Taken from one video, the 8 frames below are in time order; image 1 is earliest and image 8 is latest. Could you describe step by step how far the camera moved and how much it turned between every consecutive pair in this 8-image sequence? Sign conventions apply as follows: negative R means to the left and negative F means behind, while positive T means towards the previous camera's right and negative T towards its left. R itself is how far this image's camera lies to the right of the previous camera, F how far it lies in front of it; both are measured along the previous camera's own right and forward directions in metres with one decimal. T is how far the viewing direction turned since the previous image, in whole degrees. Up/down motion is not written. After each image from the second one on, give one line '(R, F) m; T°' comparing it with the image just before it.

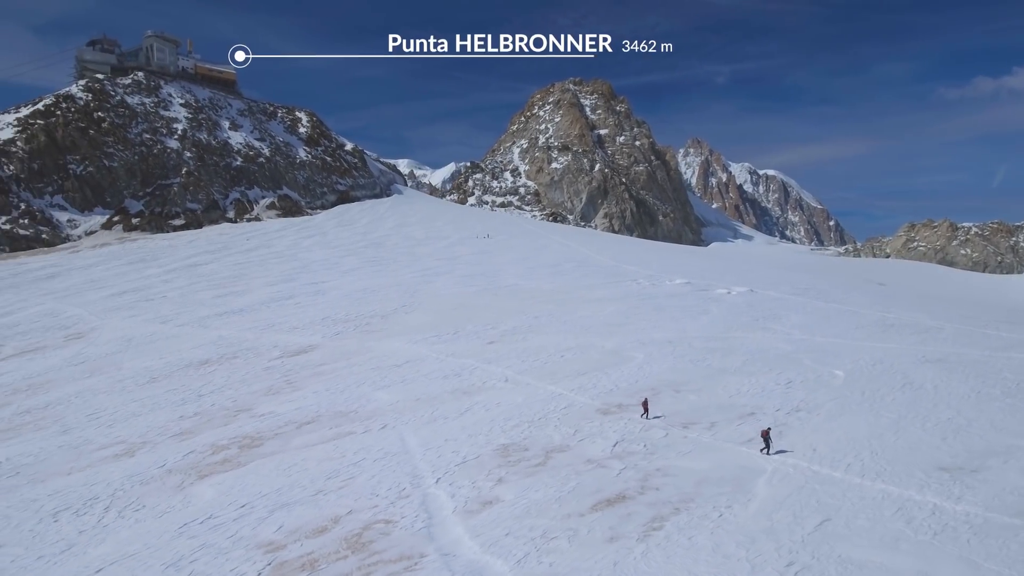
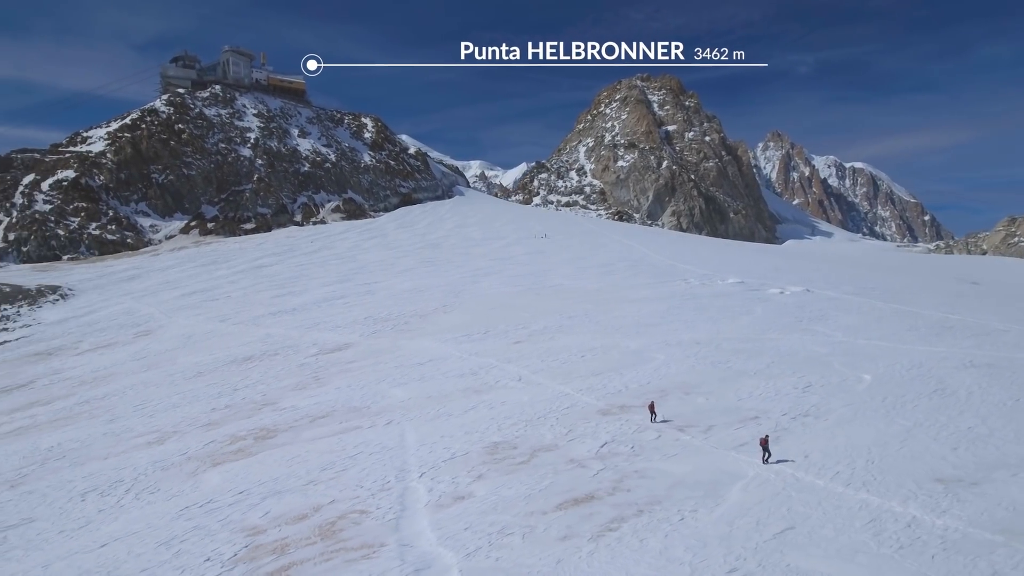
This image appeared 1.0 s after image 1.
(+1.8, -0.1) m; -7°
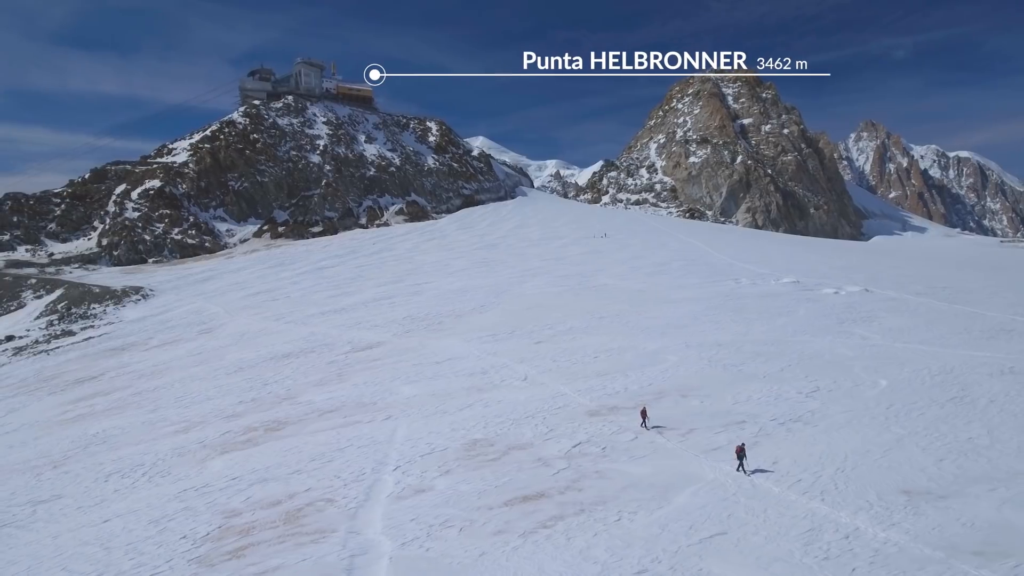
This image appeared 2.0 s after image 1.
(+2.3, -0.2) m; -7°
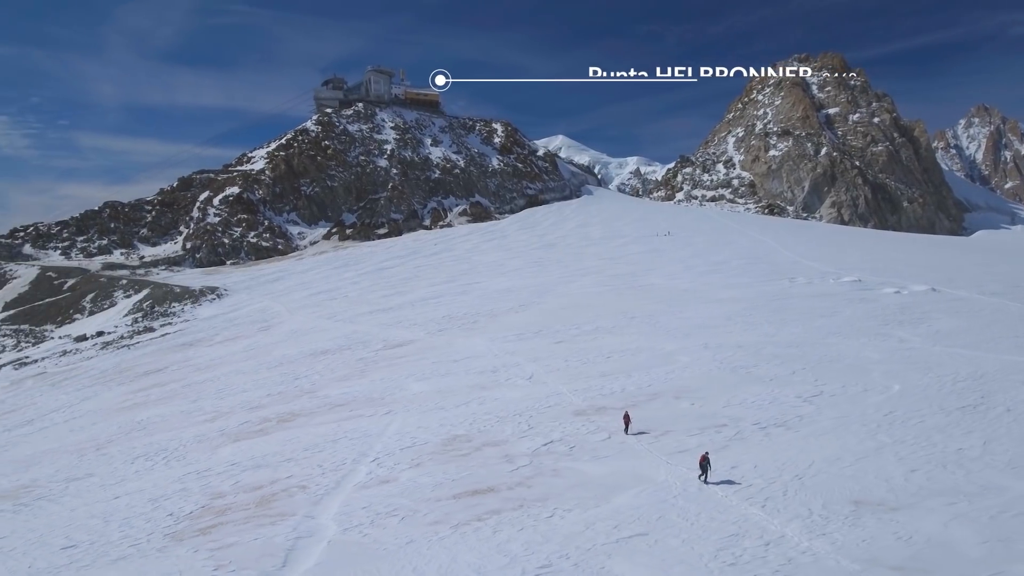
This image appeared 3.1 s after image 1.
(+2.4, -0.2) m; -7°
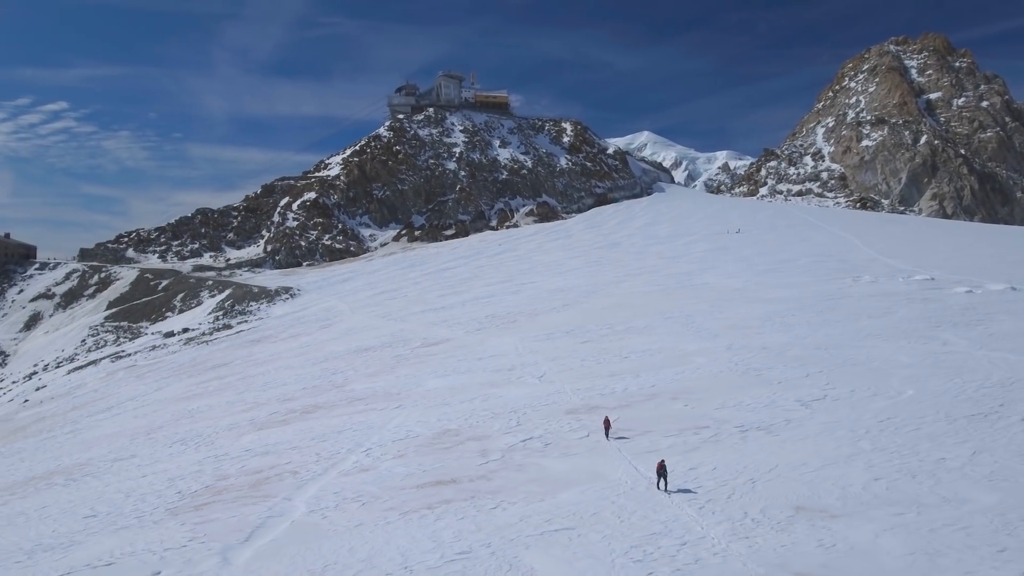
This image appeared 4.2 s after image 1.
(+2.4, -0.3) m; -8°
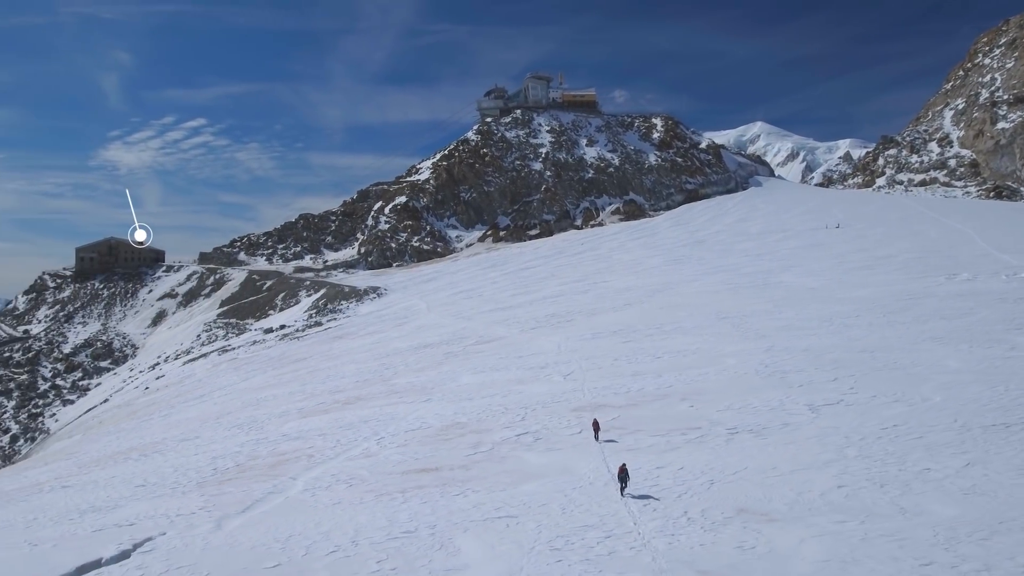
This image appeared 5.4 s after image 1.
(+2.6, -0.4) m; -10°
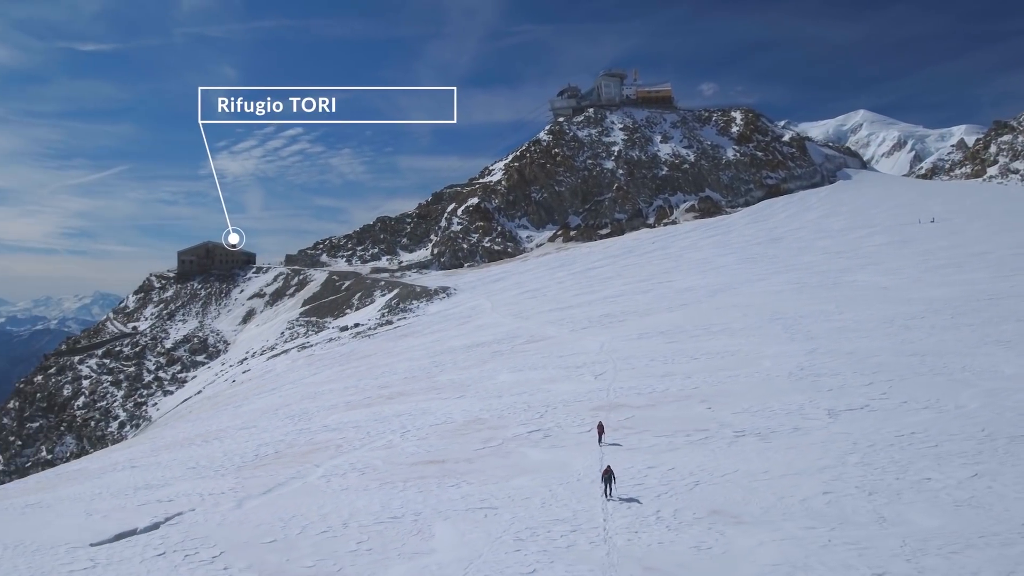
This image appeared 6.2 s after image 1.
(+1.8, -0.3) m; -8°
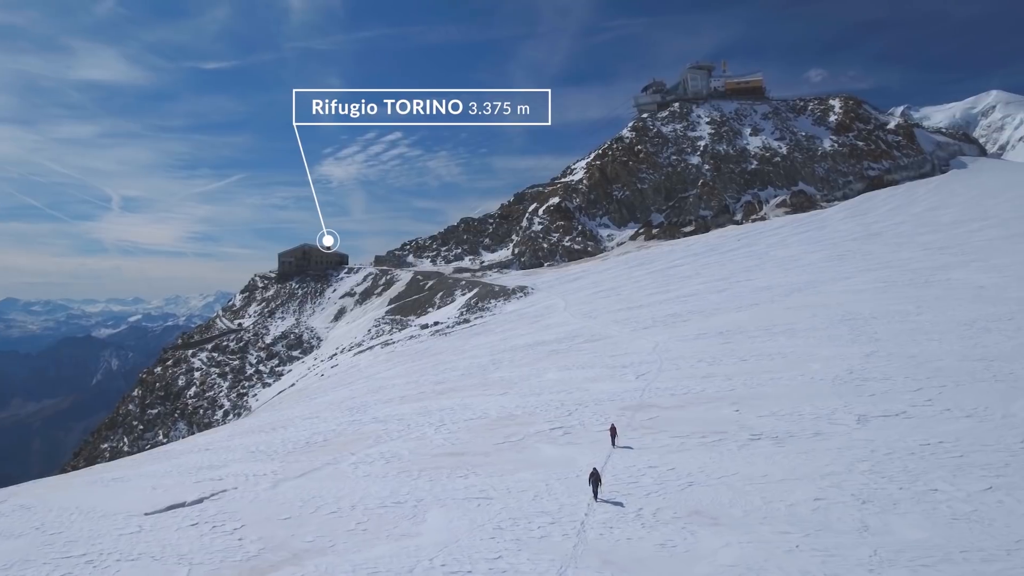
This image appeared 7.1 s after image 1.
(+1.8, -0.3) m; -9°
